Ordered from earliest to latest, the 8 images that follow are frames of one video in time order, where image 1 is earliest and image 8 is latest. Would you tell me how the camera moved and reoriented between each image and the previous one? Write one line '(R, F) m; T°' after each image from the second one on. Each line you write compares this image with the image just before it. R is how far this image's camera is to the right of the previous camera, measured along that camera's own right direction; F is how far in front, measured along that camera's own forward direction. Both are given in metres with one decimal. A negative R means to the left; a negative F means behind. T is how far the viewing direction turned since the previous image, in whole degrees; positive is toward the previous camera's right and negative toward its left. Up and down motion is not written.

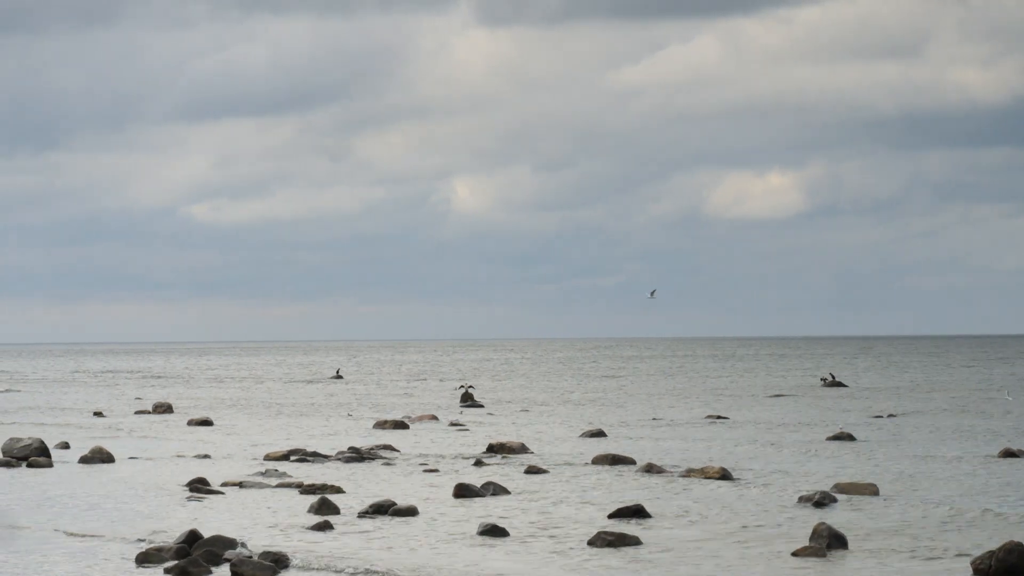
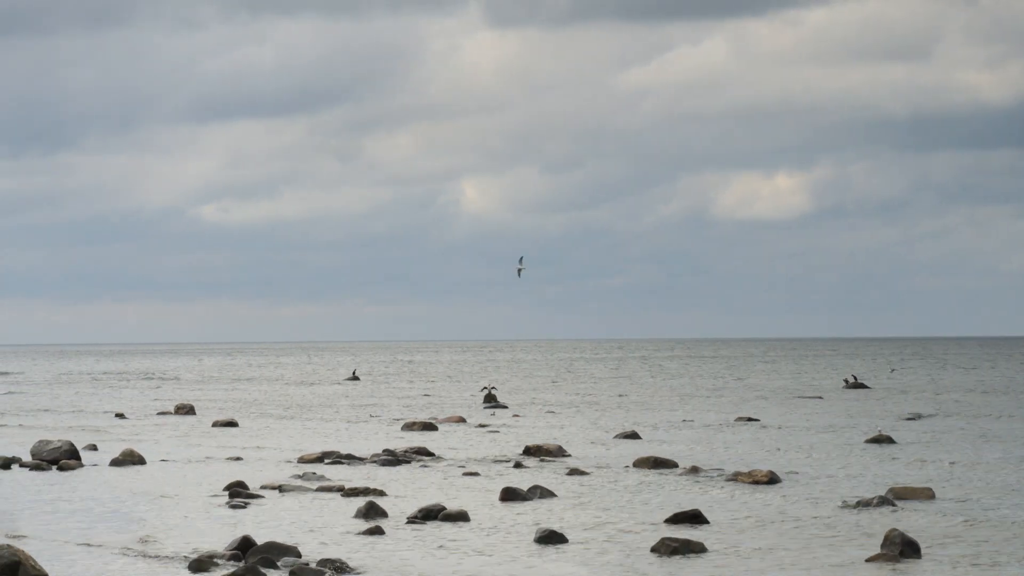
(-1.1, +0.7) m; 0°
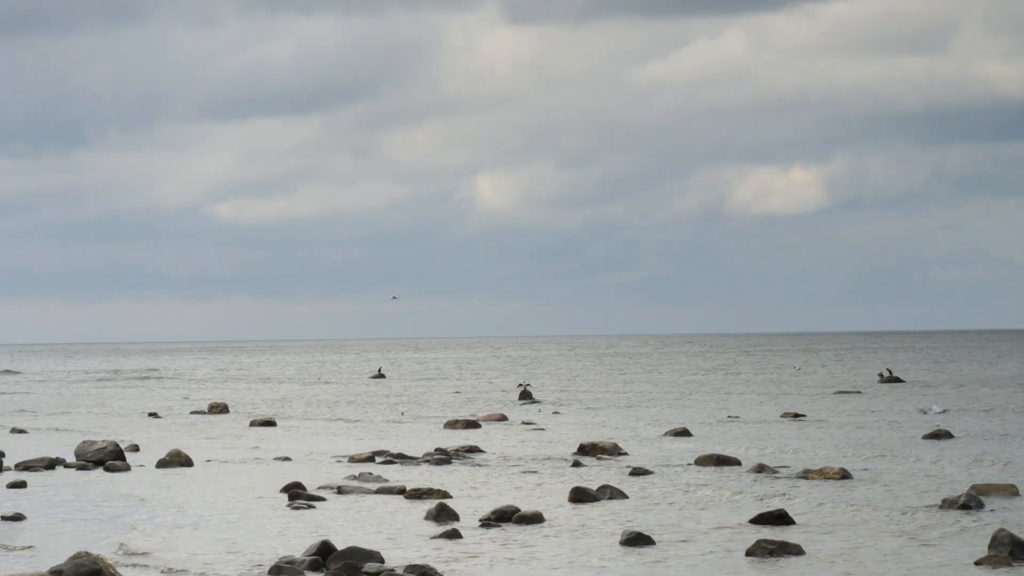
(-1.4, +1.0) m; -1°
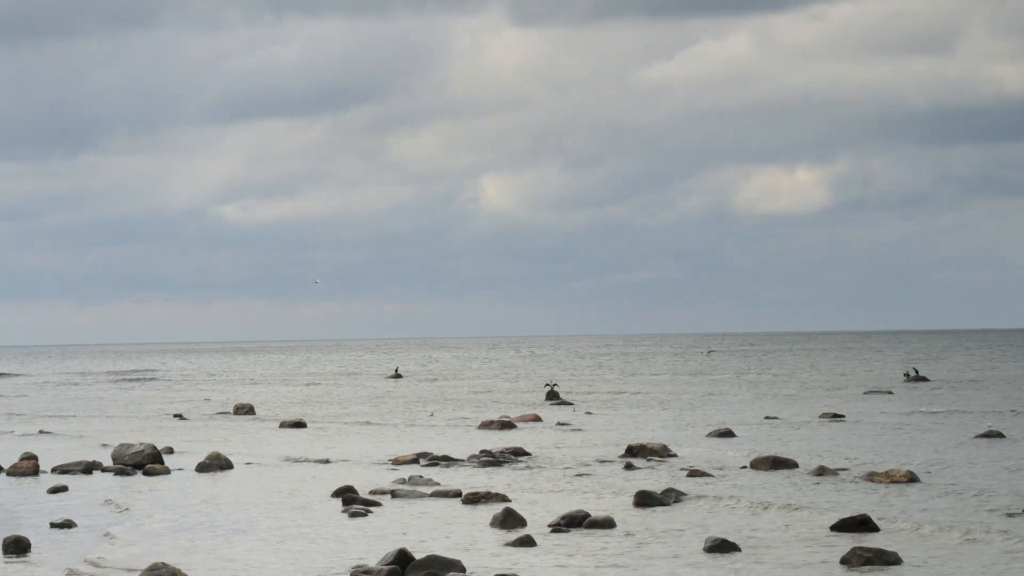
(-1.4, +0.9) m; 0°
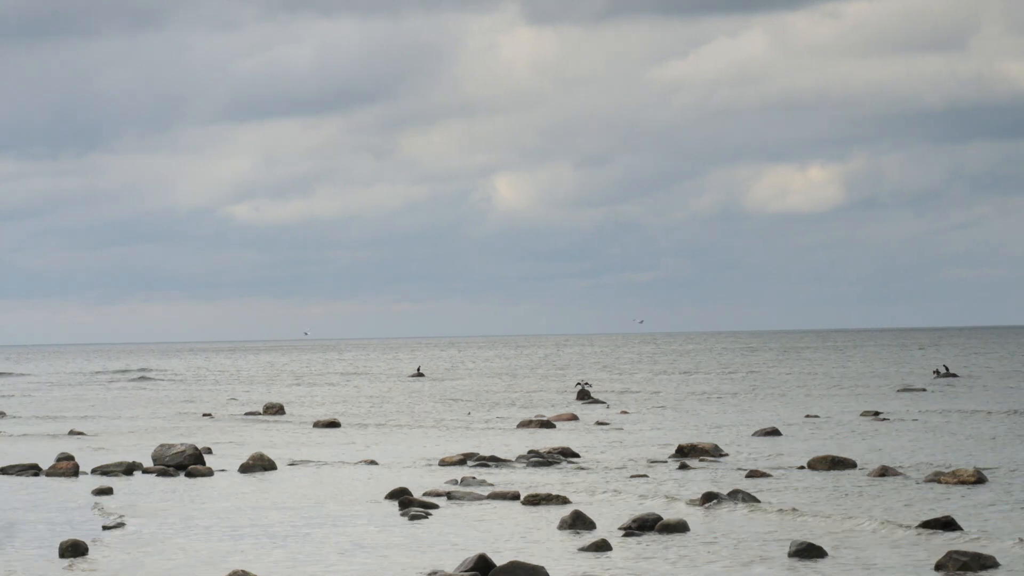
(-1.2, +0.8) m; -1°
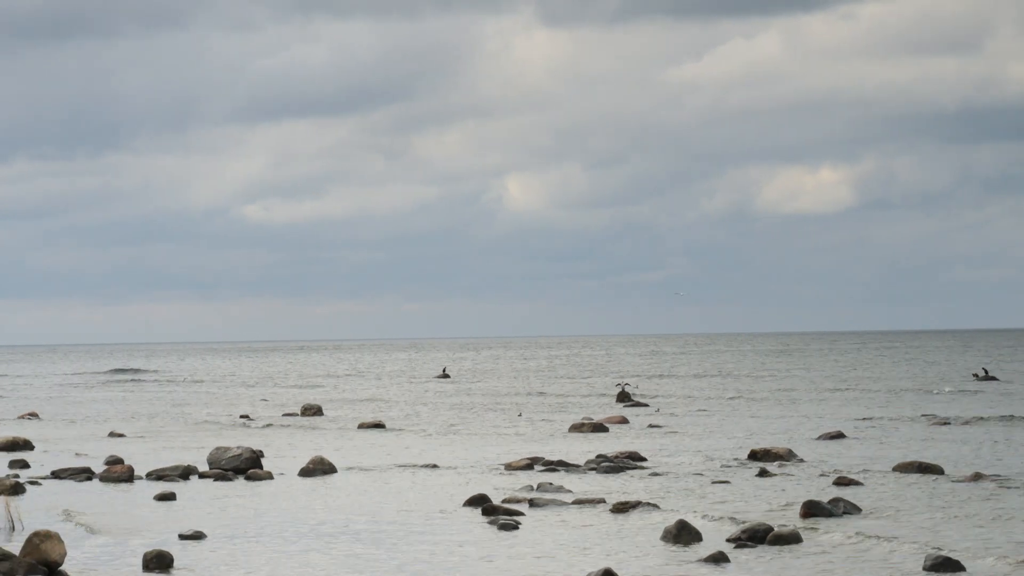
(-1.9, +1.2) m; 0°
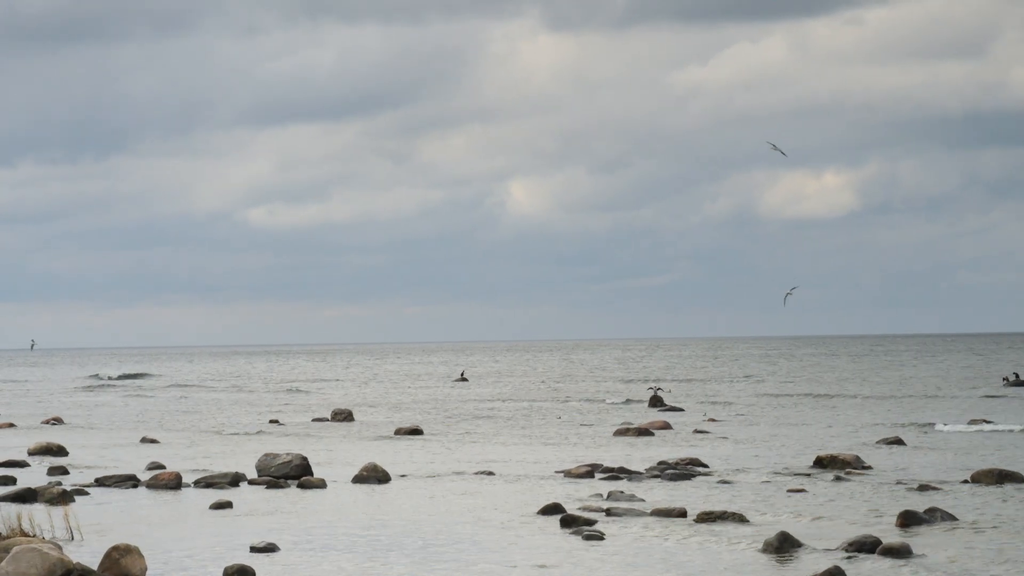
(-1.7, +1.1) m; 0°
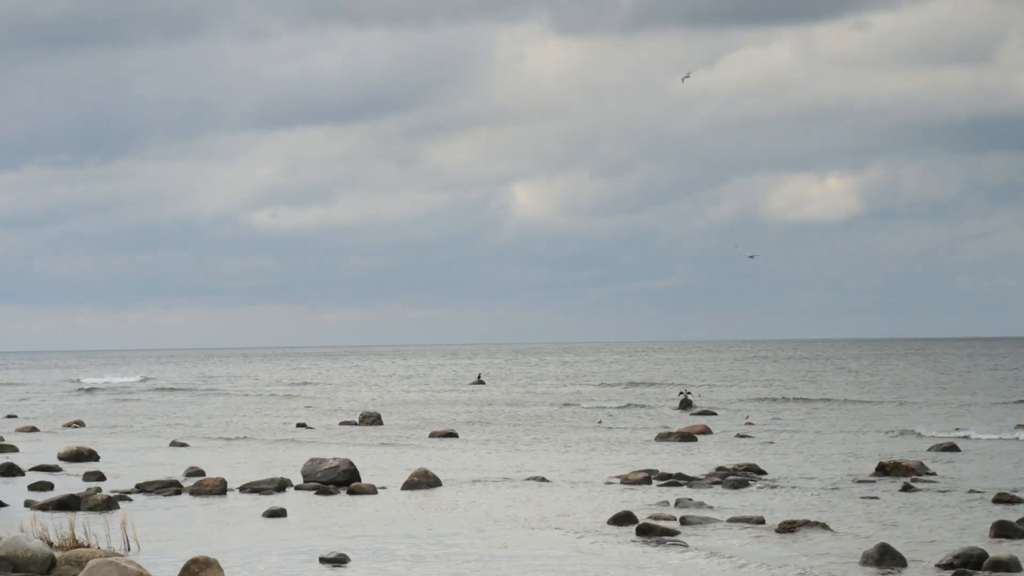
(-1.5, +1.0) m; 0°
